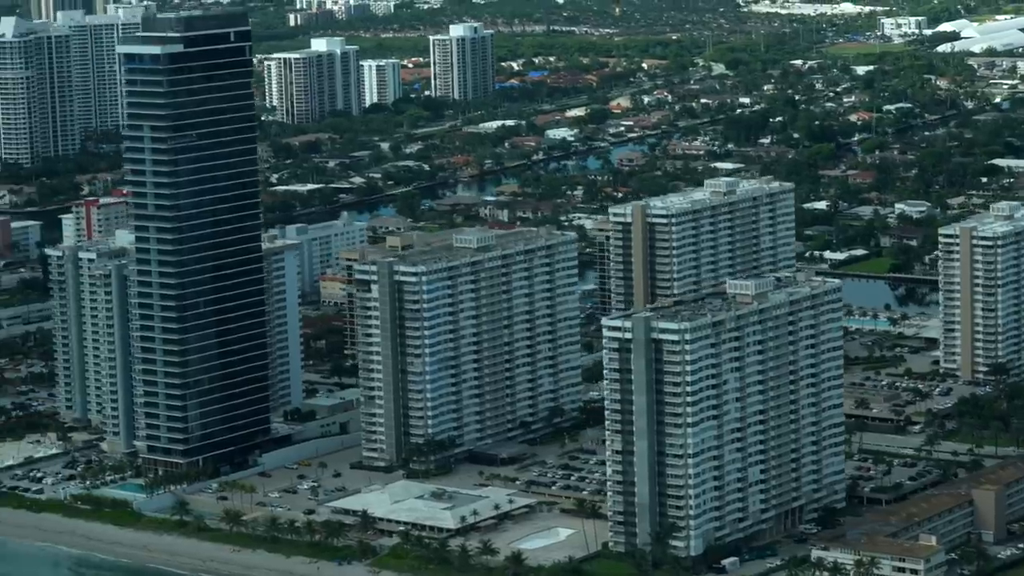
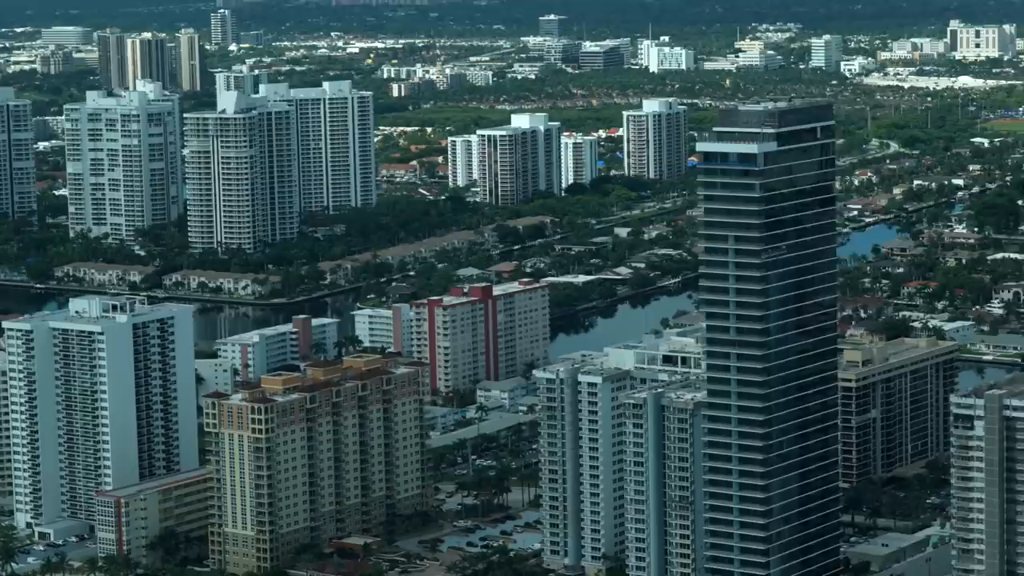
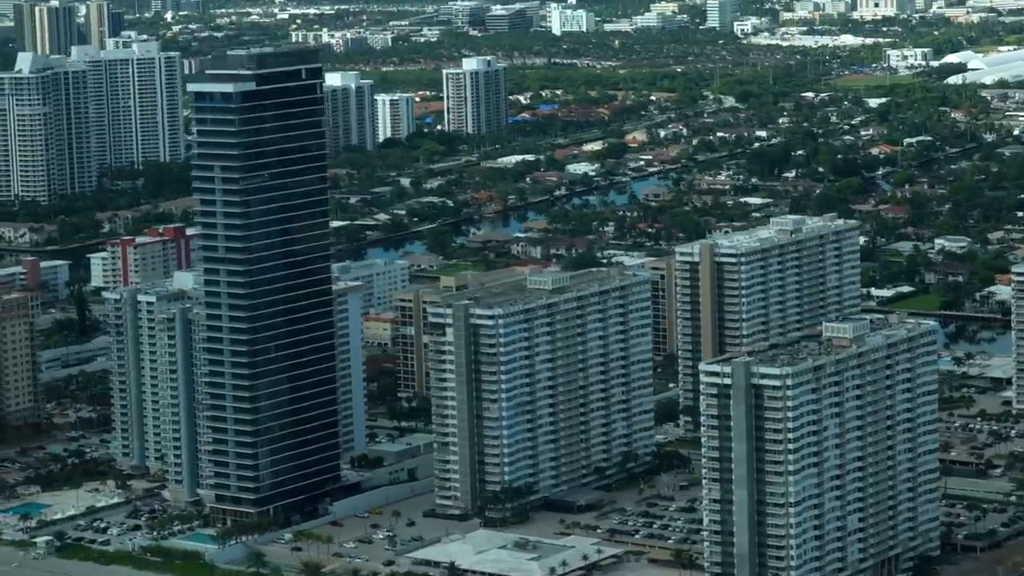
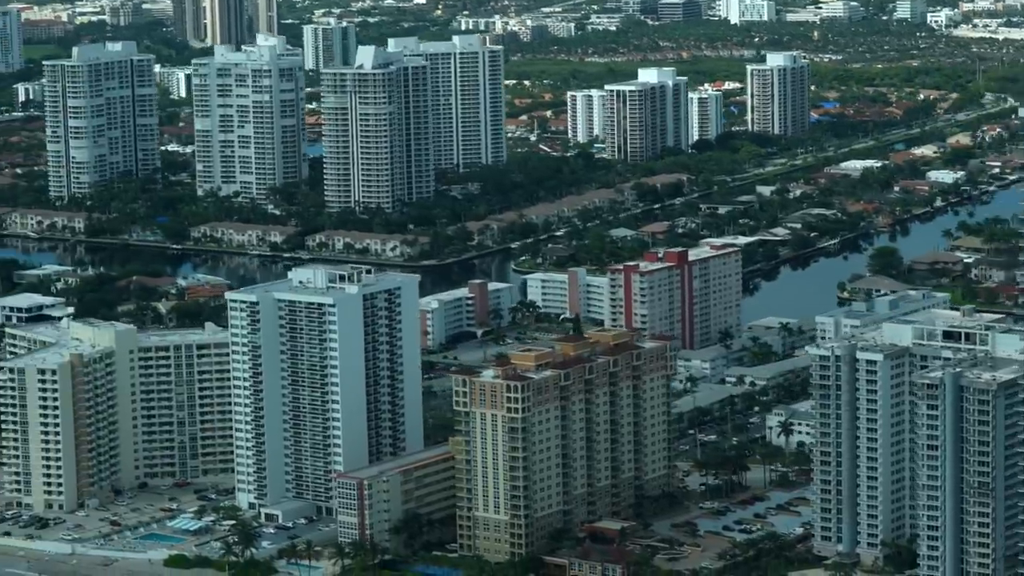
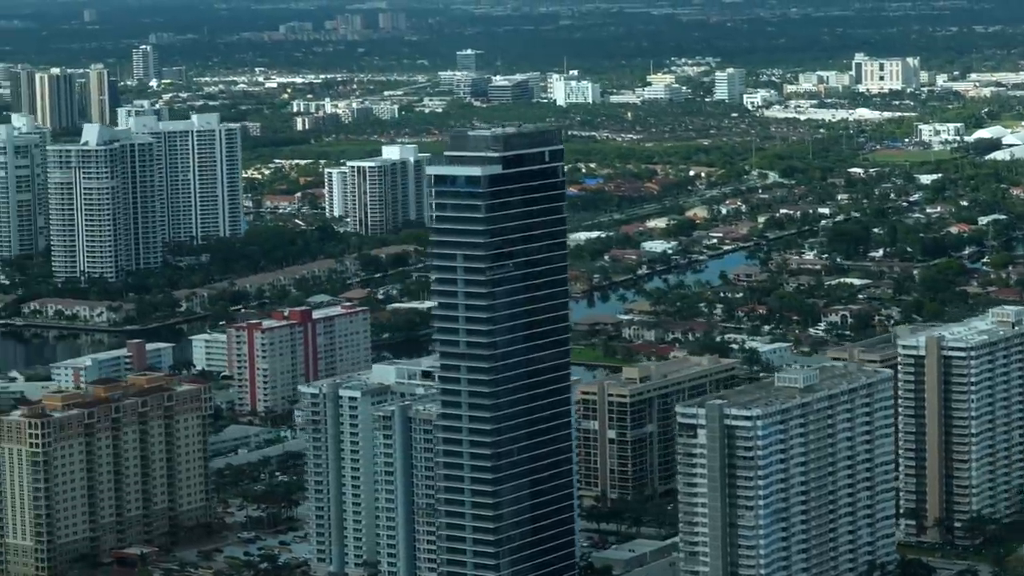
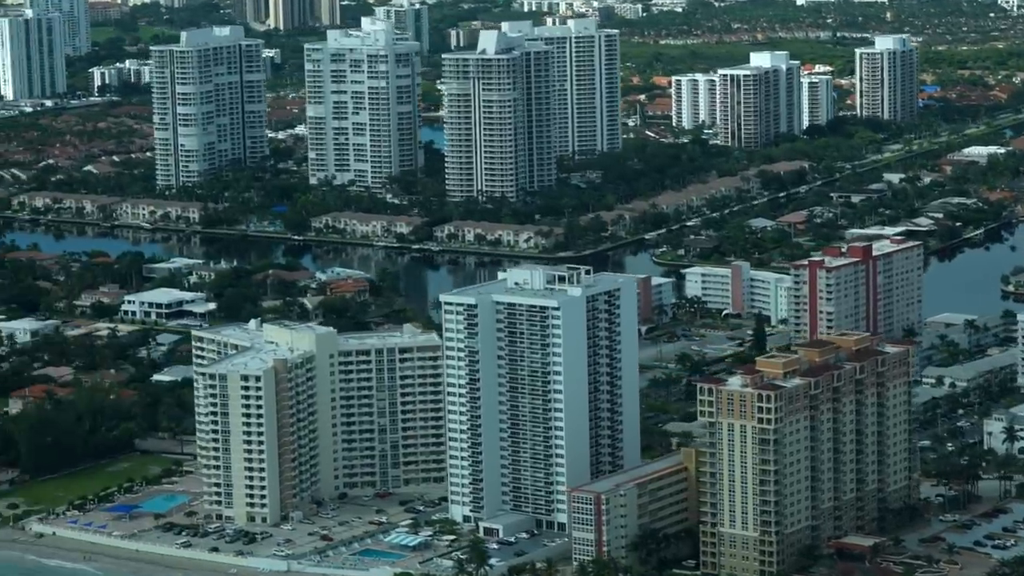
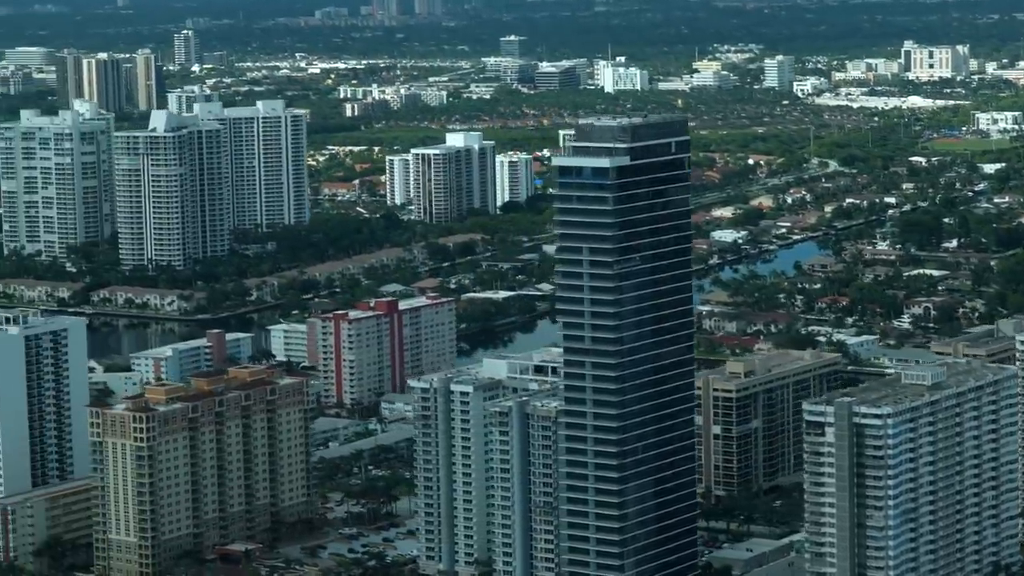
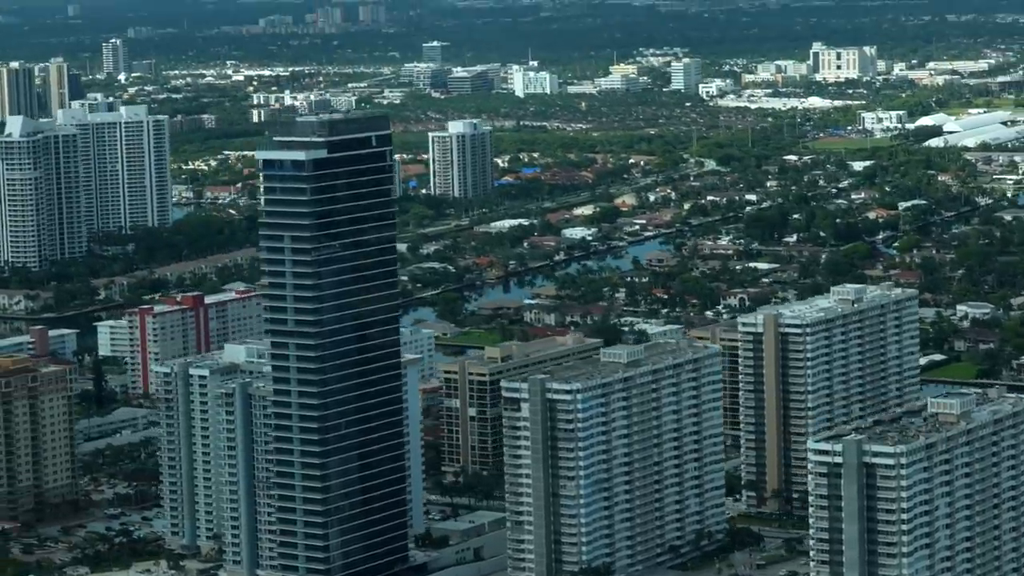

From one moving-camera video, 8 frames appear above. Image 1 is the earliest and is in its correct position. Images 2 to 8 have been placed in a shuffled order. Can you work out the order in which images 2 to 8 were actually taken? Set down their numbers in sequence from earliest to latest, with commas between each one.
3, 8, 5, 7, 2, 4, 6
